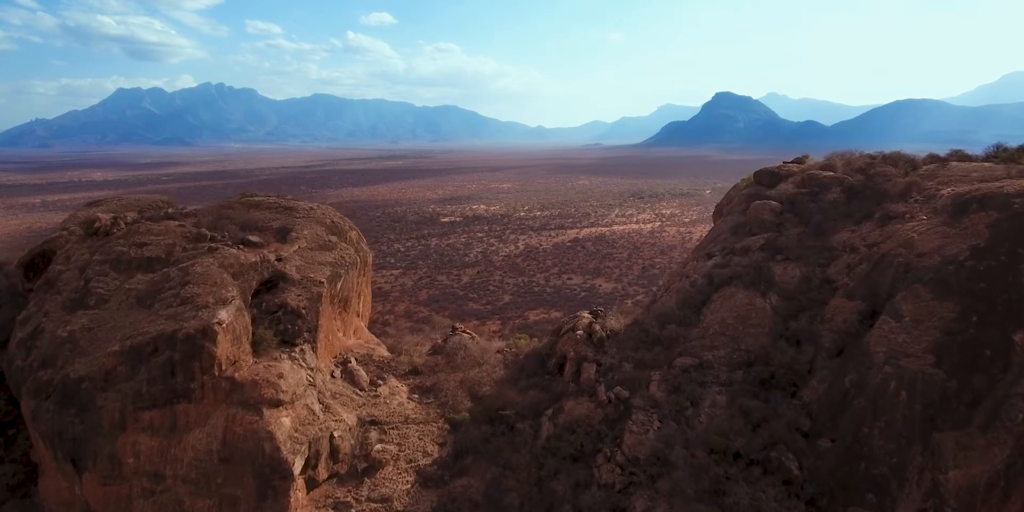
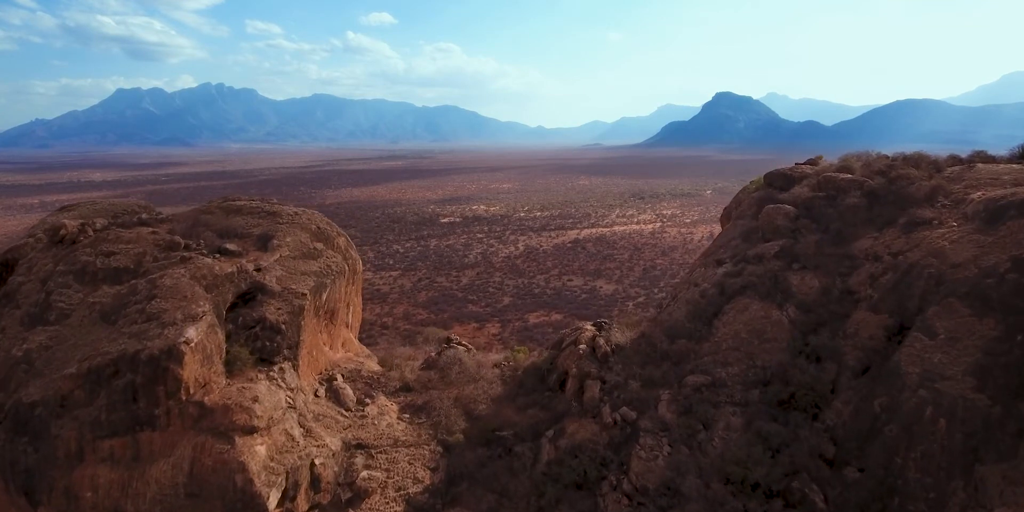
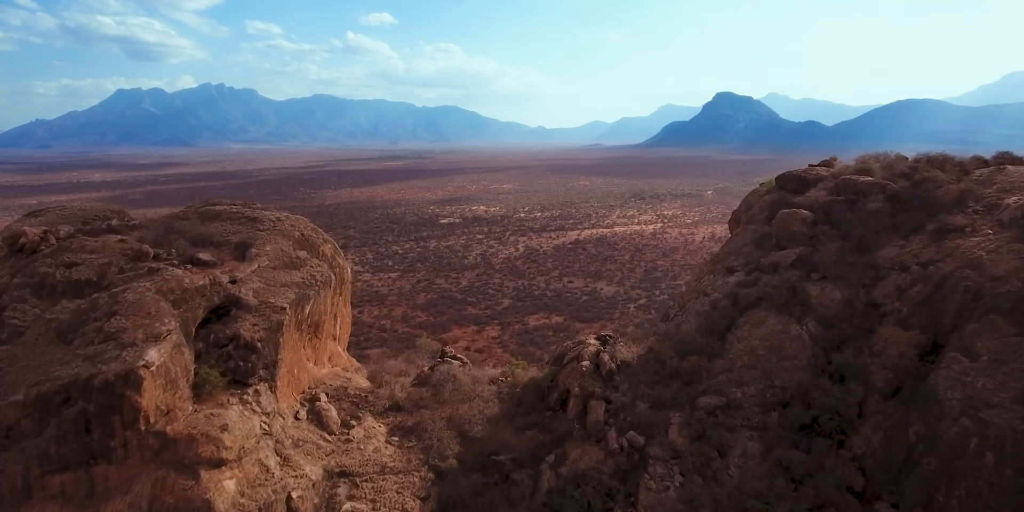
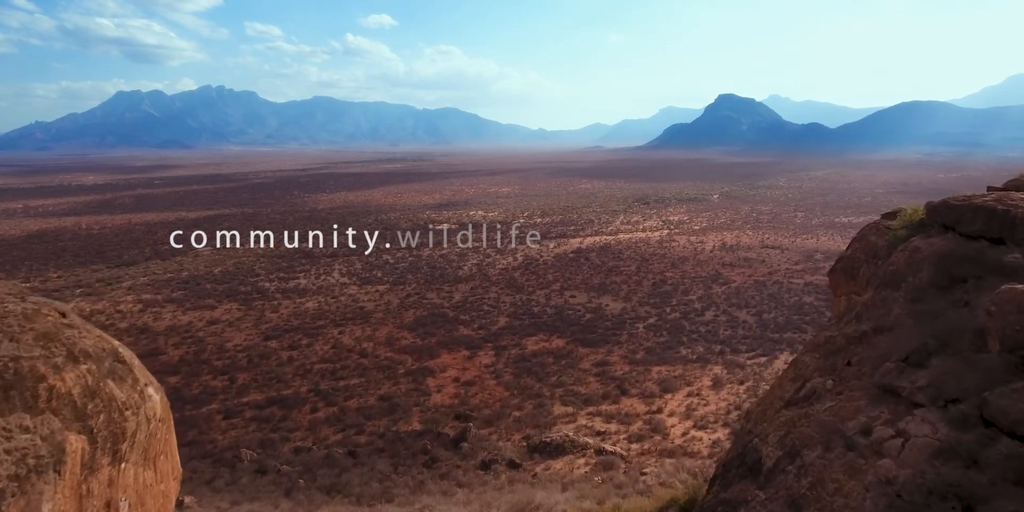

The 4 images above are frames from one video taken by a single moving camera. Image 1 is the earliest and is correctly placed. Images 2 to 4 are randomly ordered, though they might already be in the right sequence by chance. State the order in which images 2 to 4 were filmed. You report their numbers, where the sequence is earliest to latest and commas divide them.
2, 3, 4
